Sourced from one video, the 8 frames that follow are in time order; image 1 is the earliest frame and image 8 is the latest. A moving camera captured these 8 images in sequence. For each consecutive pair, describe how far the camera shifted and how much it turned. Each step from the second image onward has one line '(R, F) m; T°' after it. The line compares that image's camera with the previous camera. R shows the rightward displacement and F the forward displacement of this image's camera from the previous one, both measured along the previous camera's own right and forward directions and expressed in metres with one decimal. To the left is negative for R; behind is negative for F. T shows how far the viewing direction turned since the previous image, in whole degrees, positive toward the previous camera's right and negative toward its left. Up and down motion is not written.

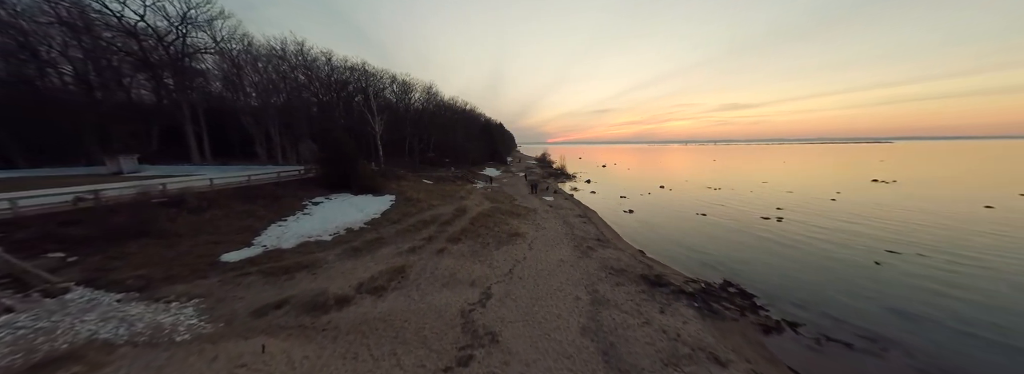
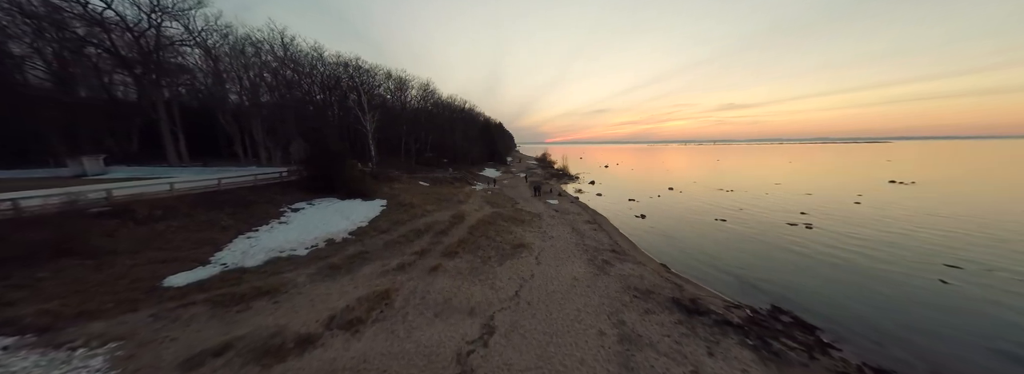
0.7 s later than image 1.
(-0.3, +2.1) m; 0°
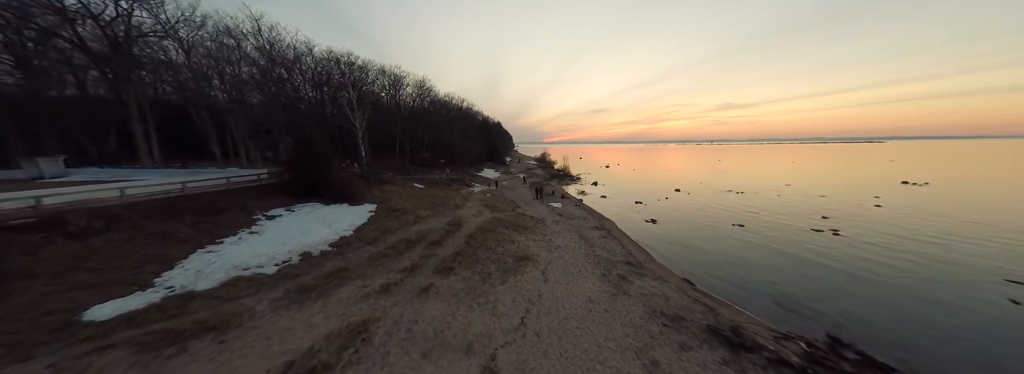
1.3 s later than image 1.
(-0.3, +1.9) m; 0°
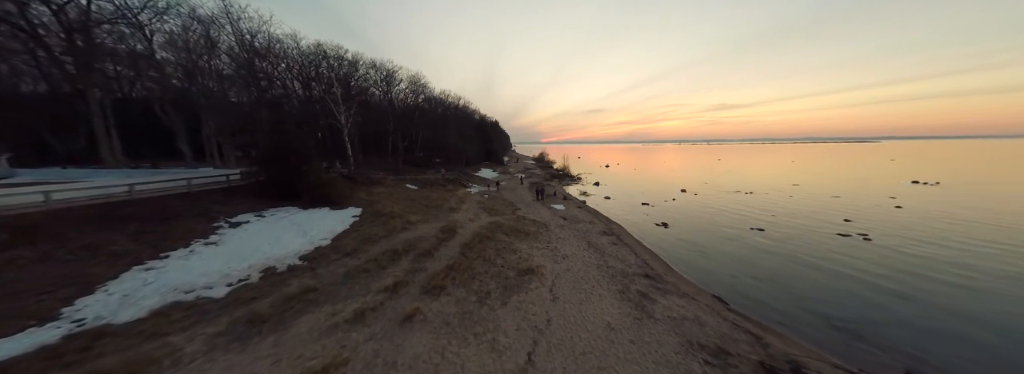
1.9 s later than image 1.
(-0.2, +1.9) m; +1°
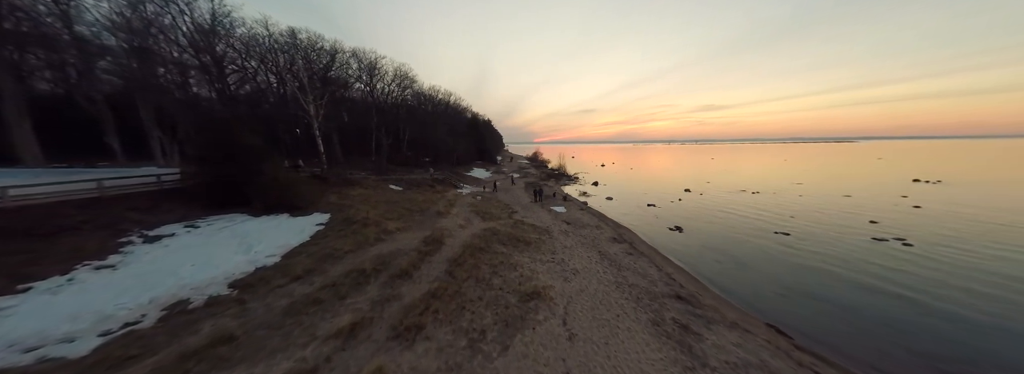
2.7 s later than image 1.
(-0.3, +2.7) m; +2°
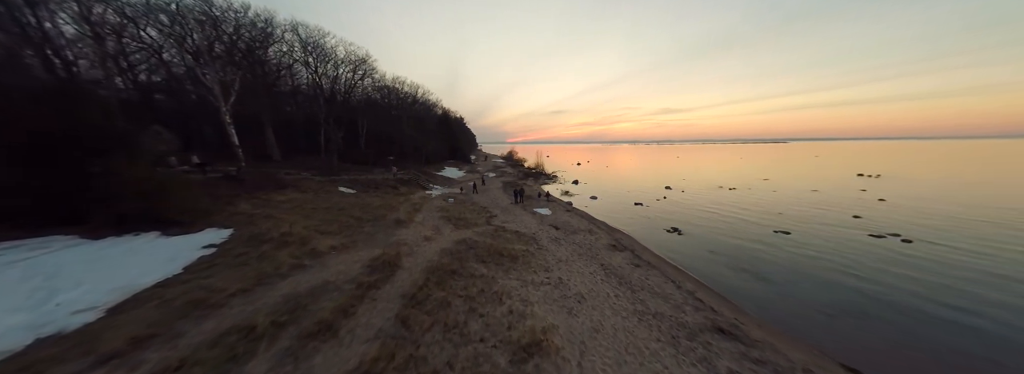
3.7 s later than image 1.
(-0.3, +3.4) m; +6°
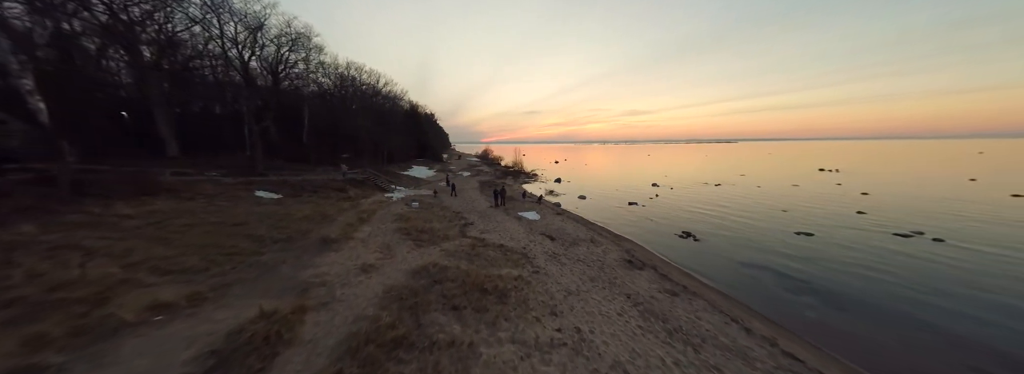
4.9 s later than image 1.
(-0.3, +4.2) m; +6°
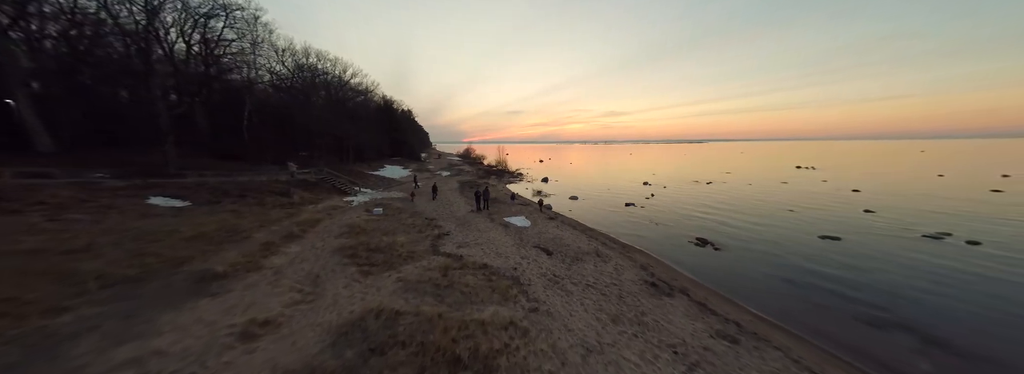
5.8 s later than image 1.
(-0.1, +3.1) m; +4°
